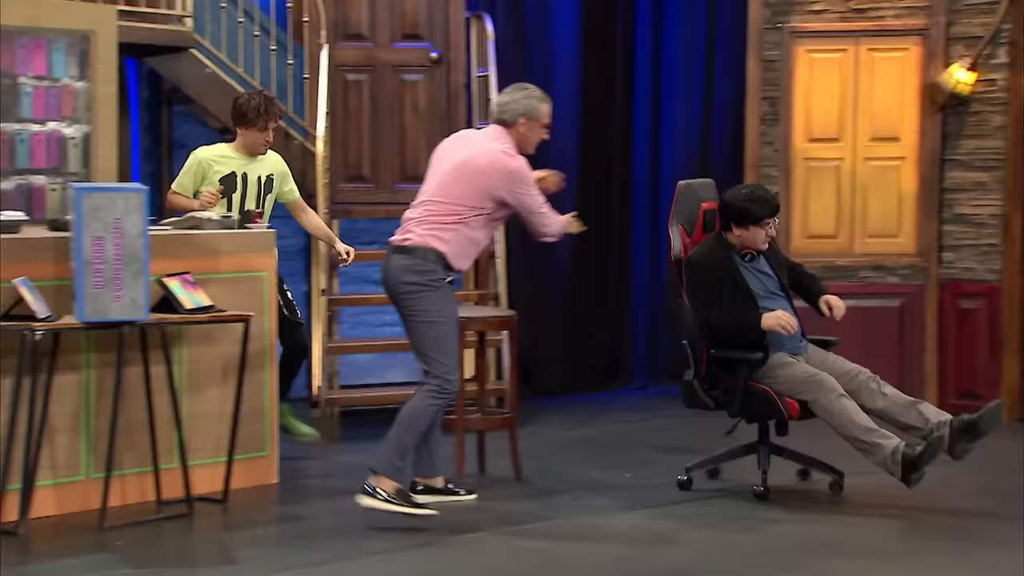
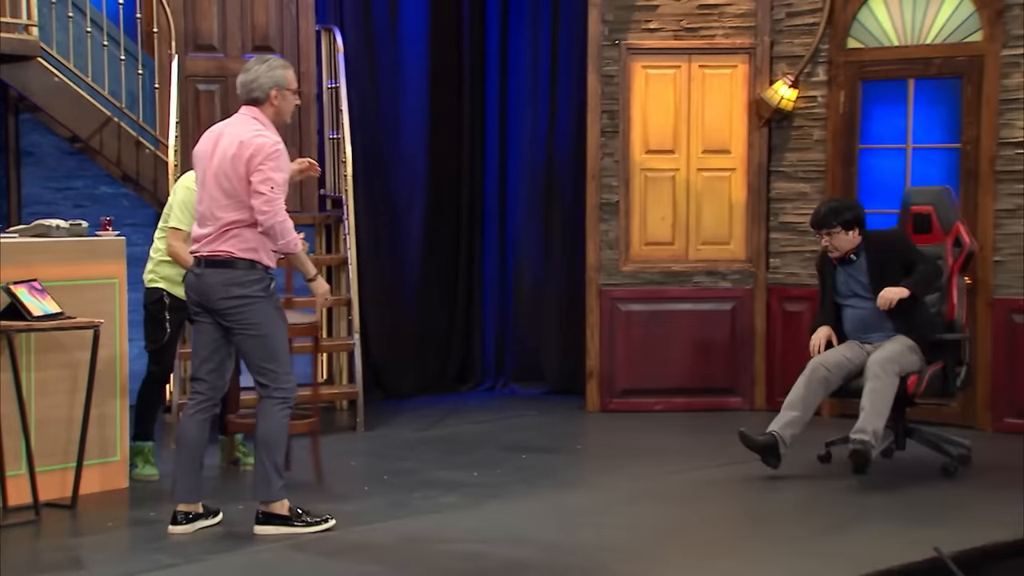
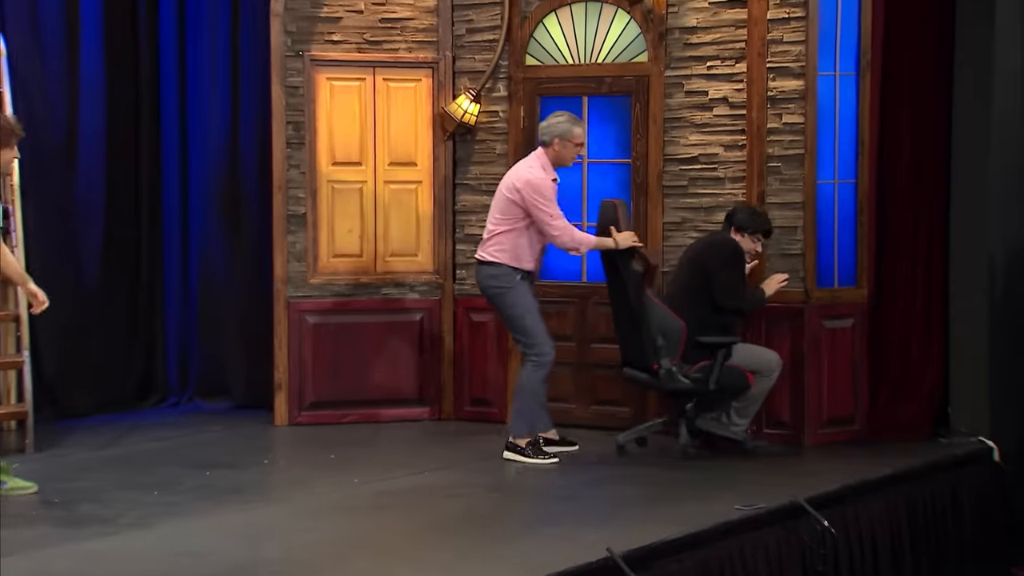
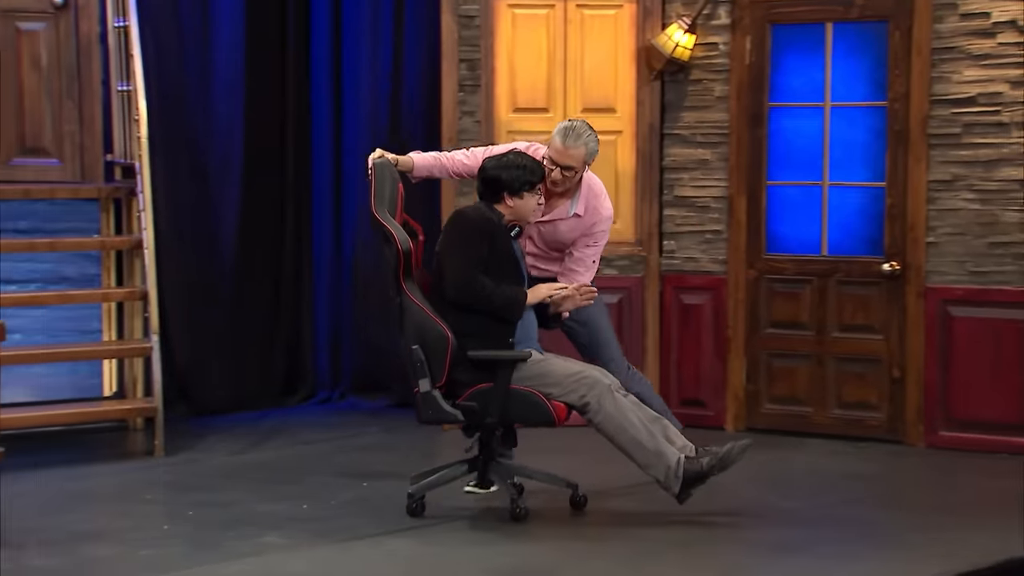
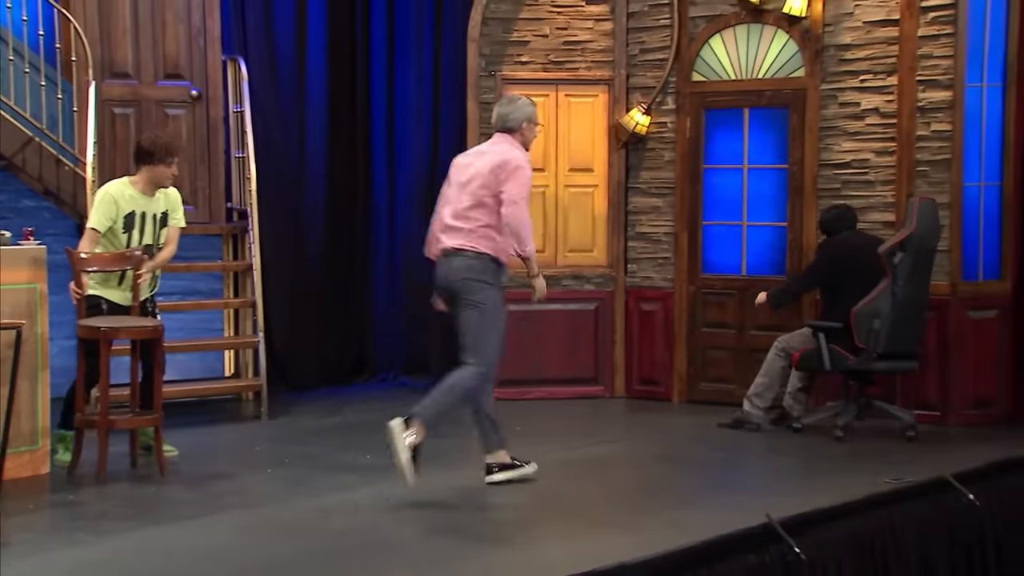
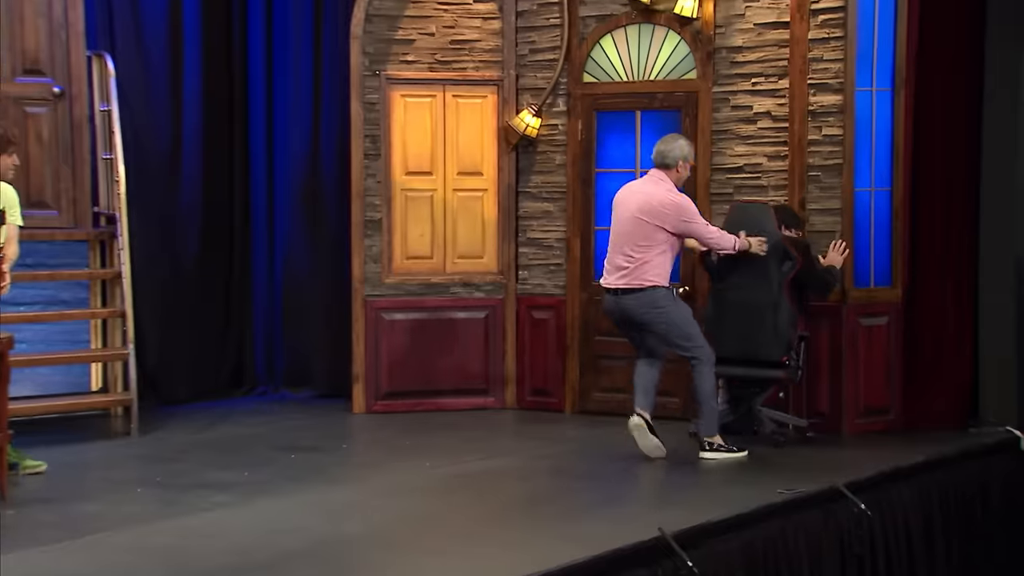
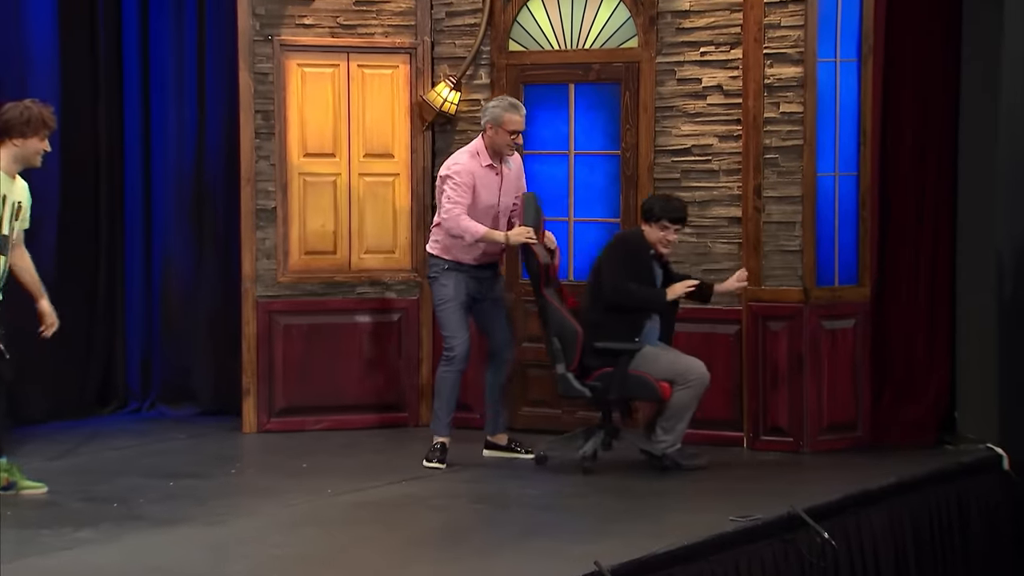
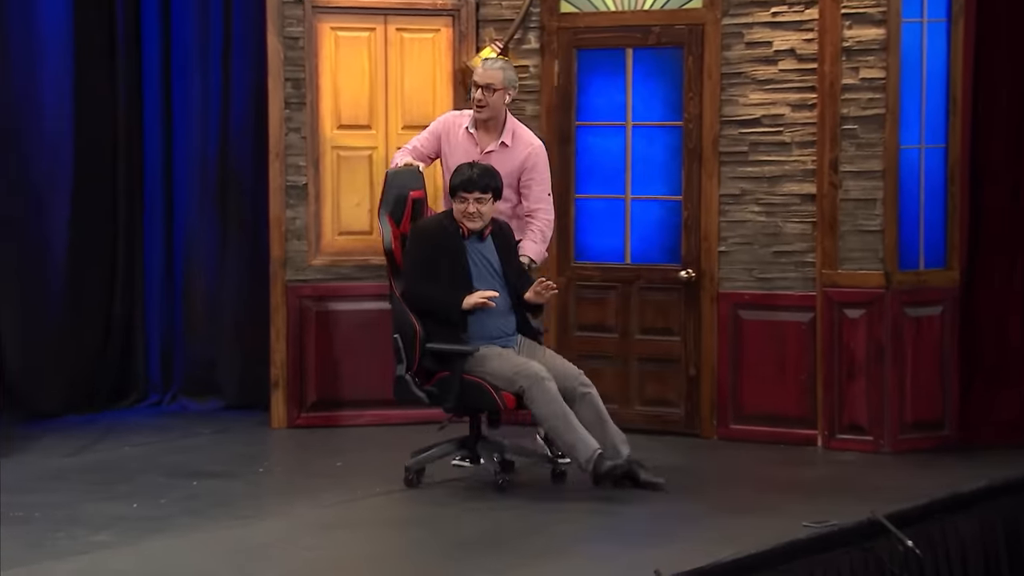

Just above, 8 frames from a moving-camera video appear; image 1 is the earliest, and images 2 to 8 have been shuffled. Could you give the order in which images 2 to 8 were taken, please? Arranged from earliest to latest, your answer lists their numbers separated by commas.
2, 5, 6, 3, 7, 8, 4
